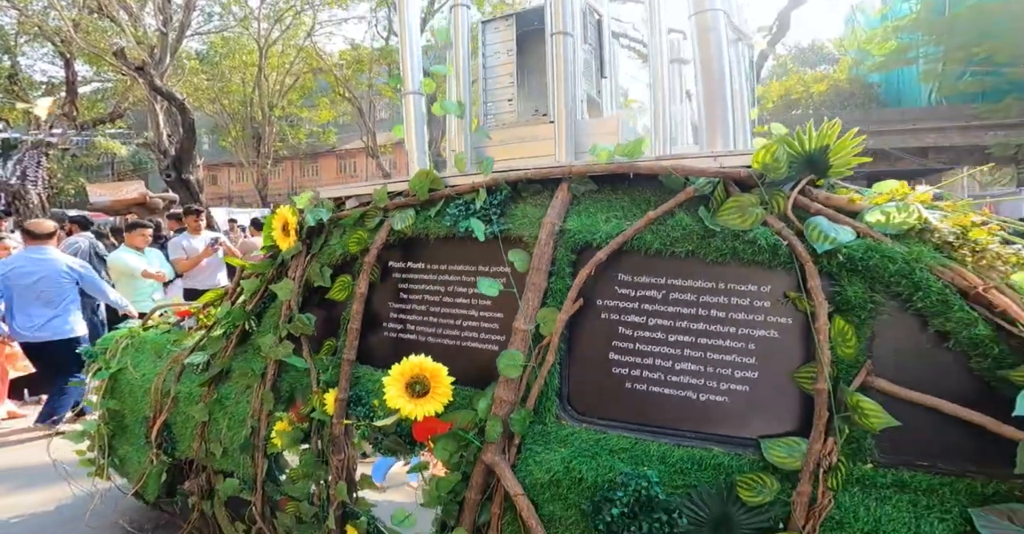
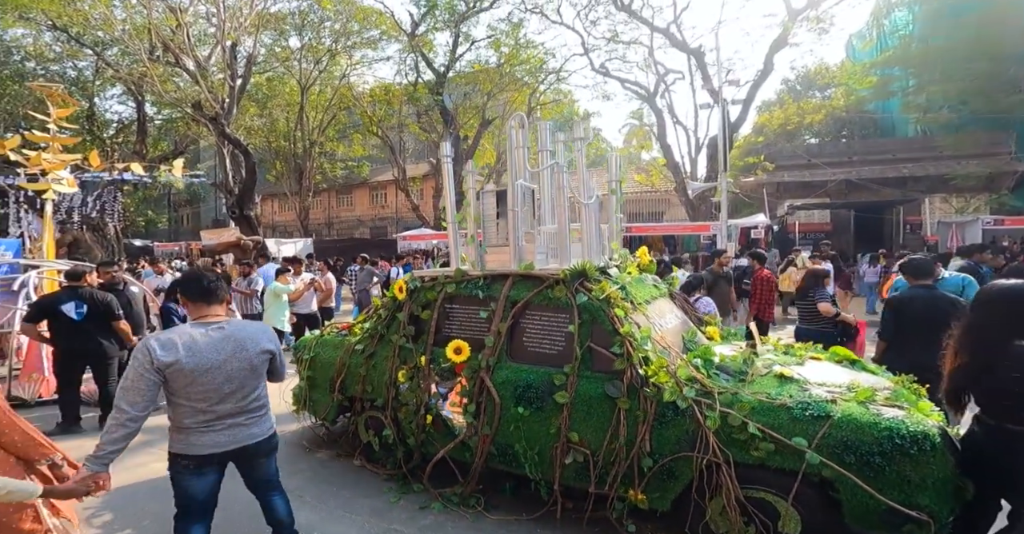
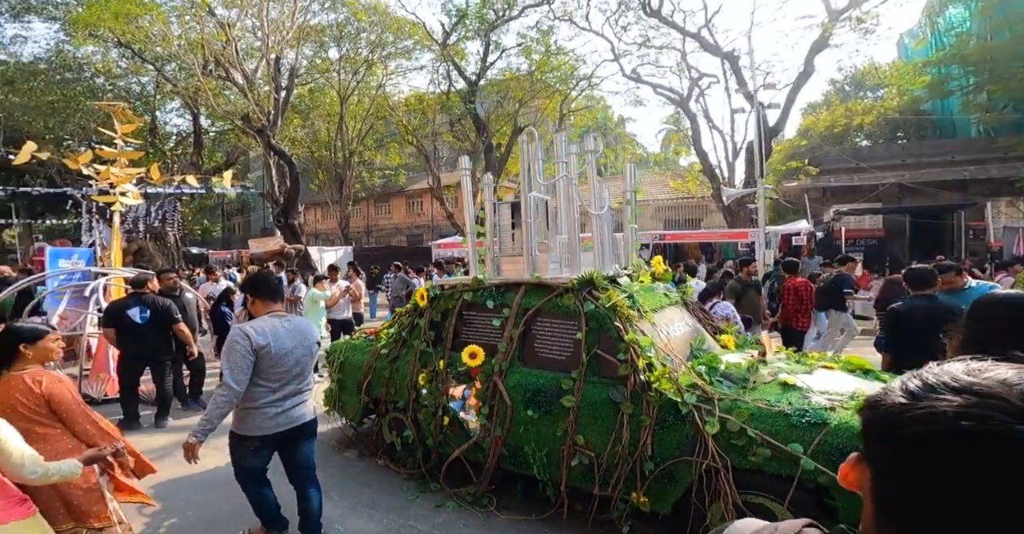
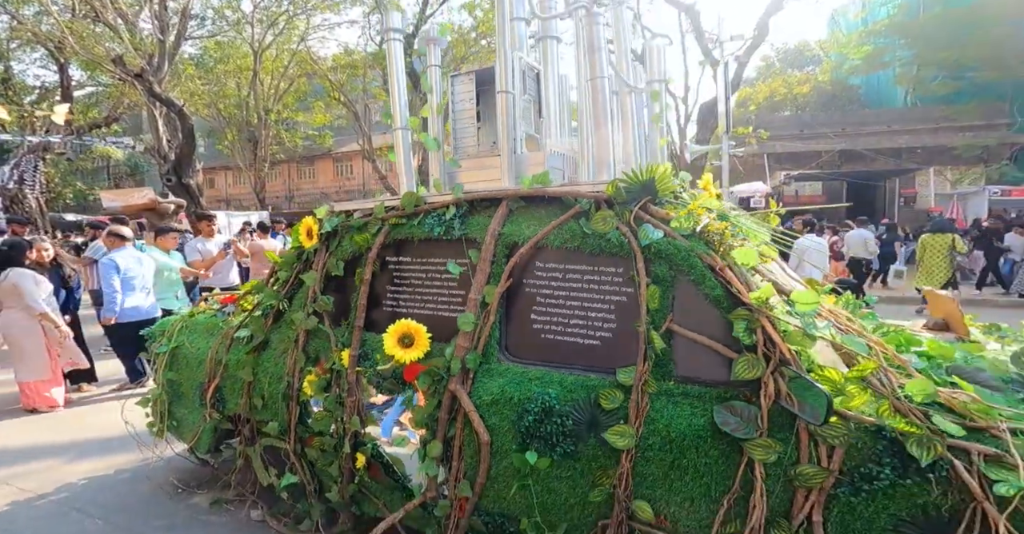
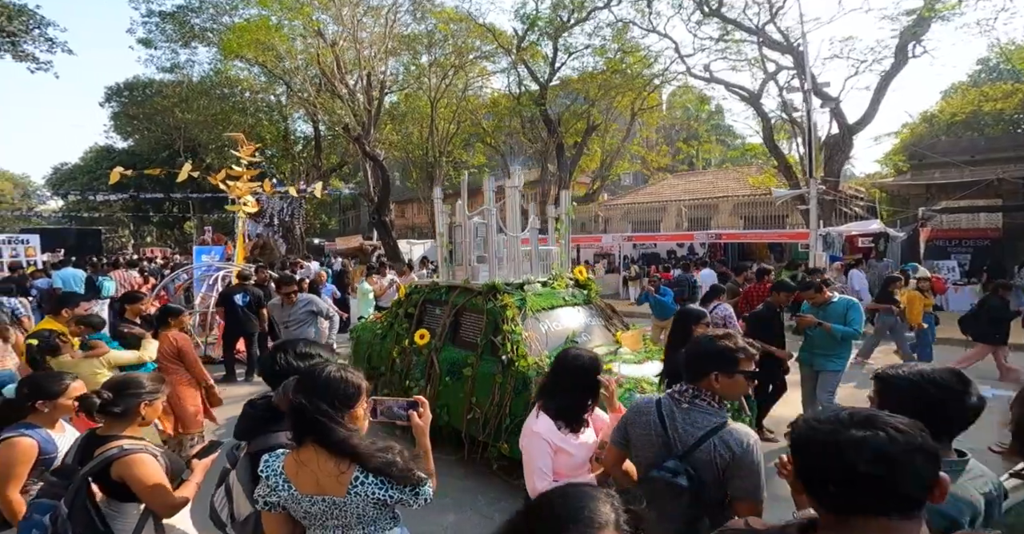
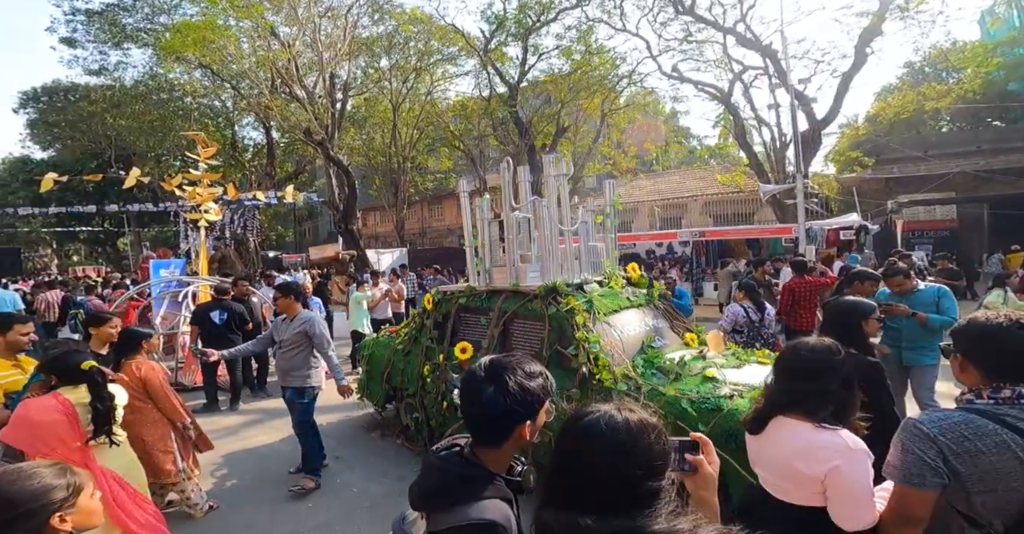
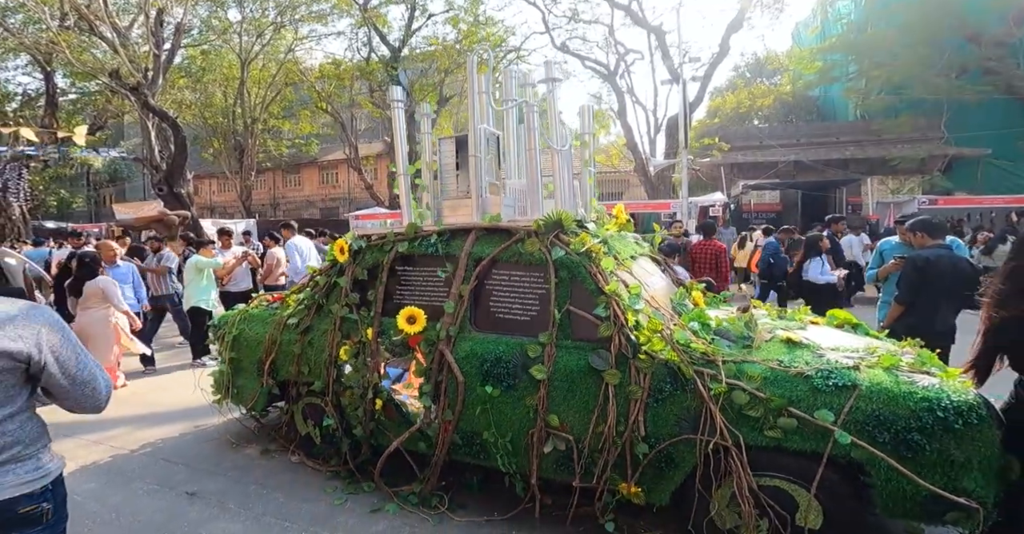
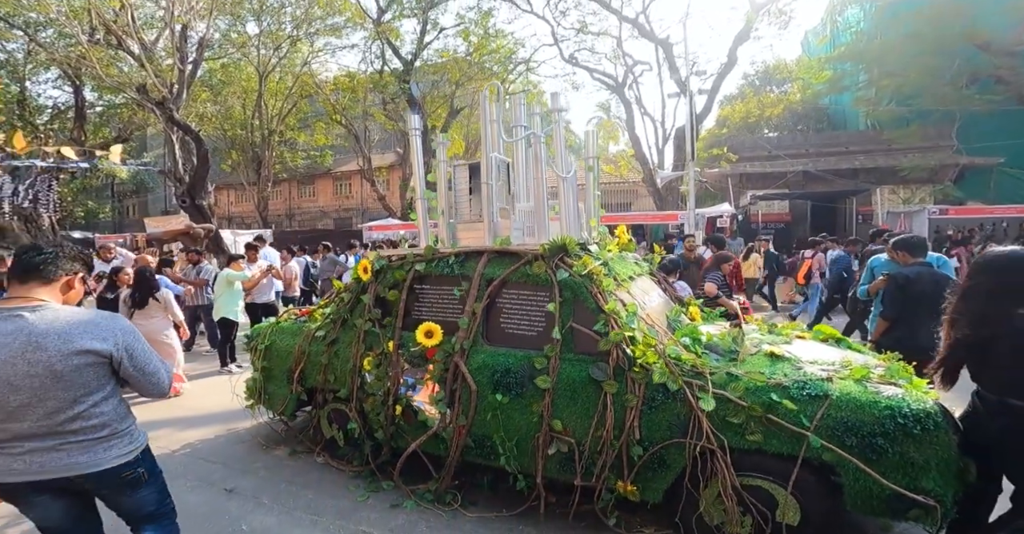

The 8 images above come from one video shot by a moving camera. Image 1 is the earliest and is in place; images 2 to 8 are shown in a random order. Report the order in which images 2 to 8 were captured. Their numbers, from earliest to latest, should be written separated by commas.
4, 7, 8, 2, 3, 6, 5
